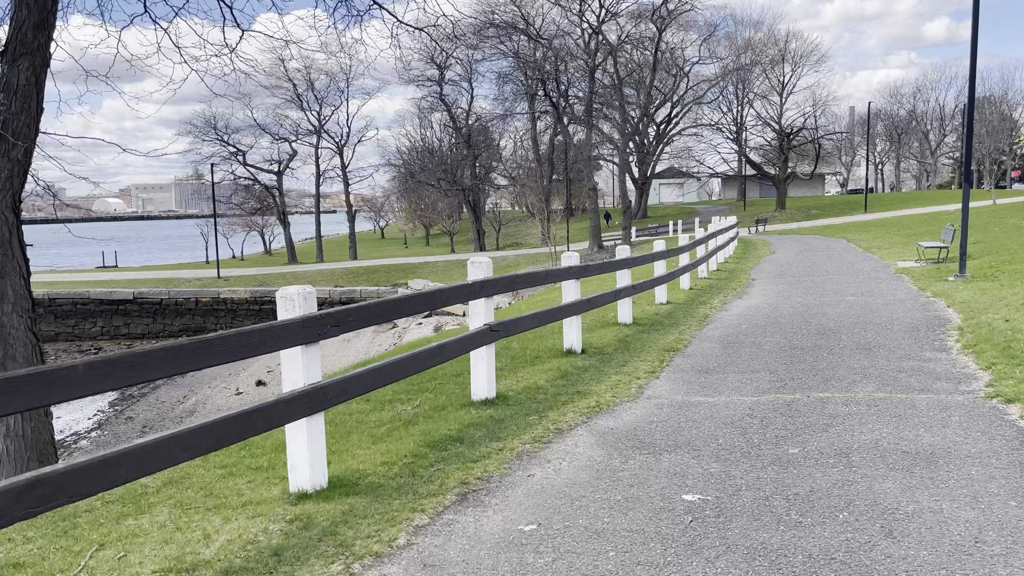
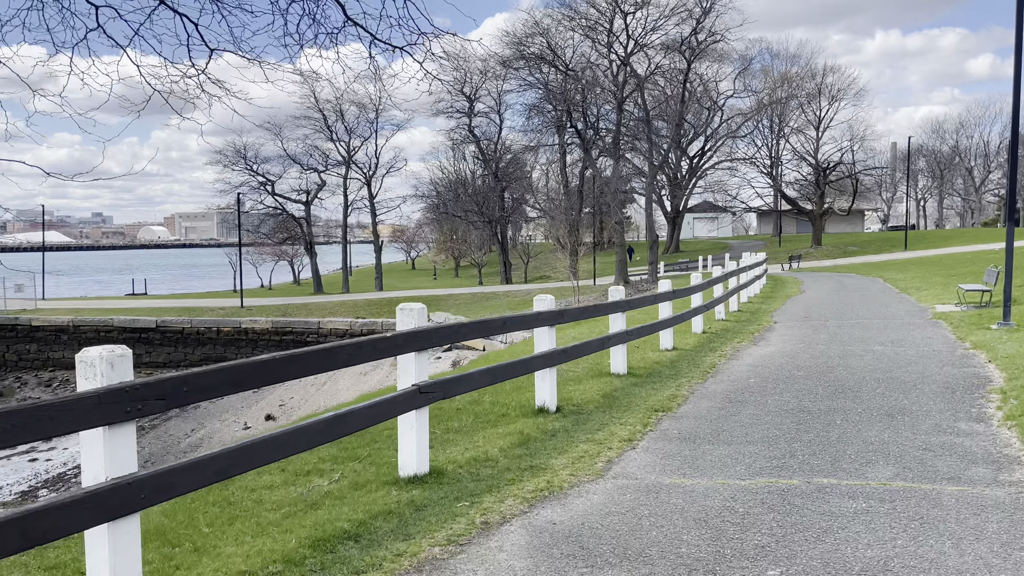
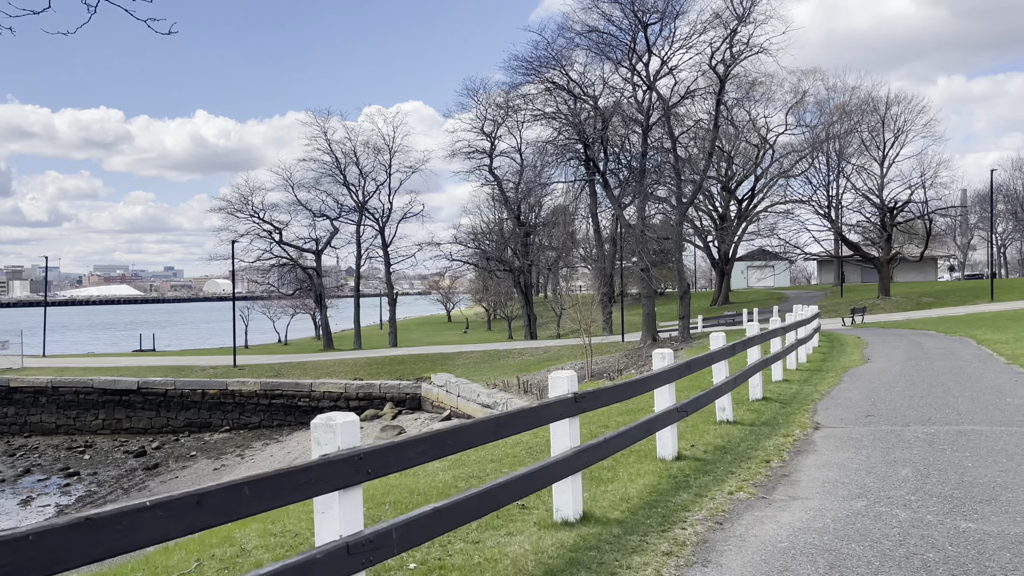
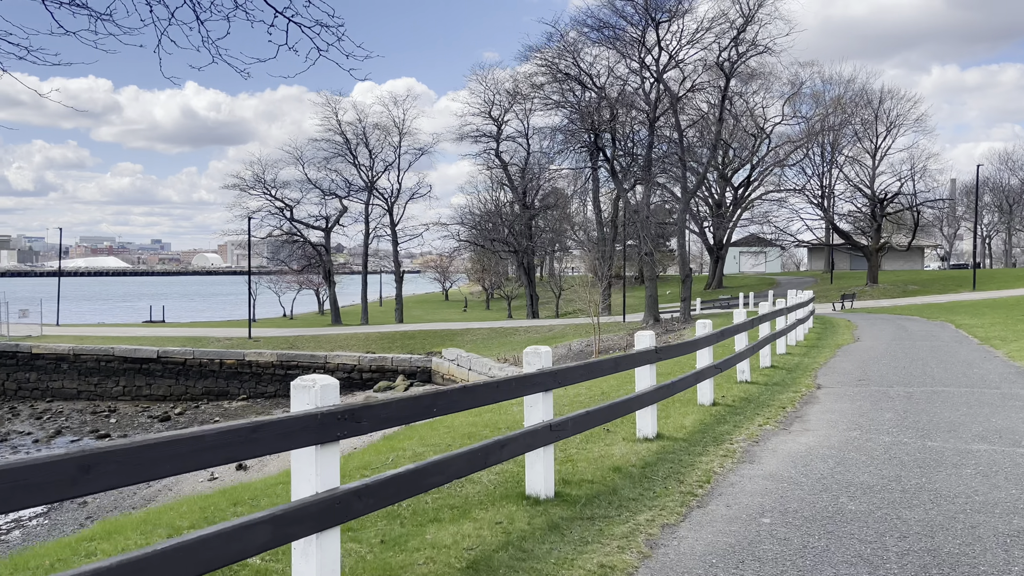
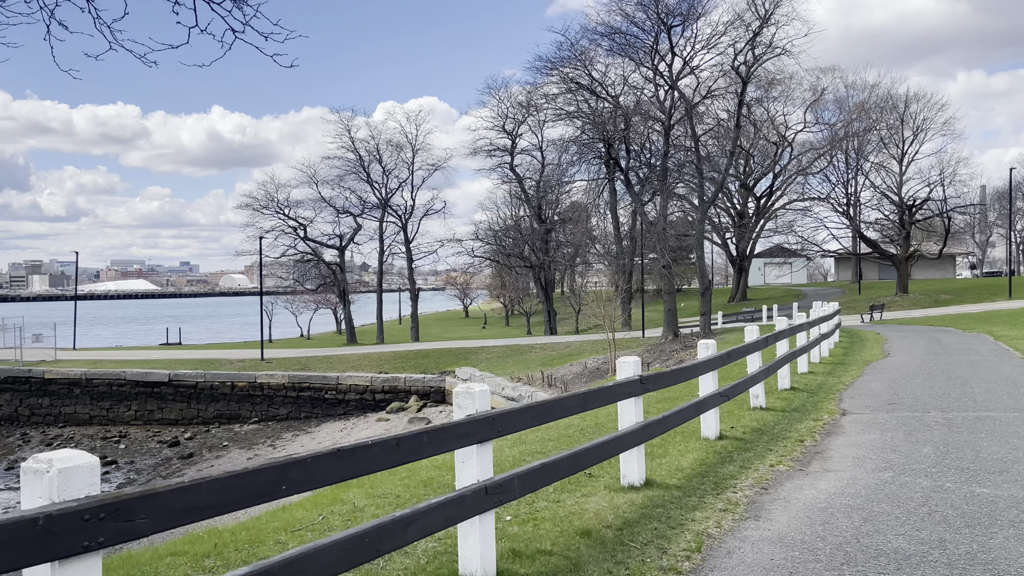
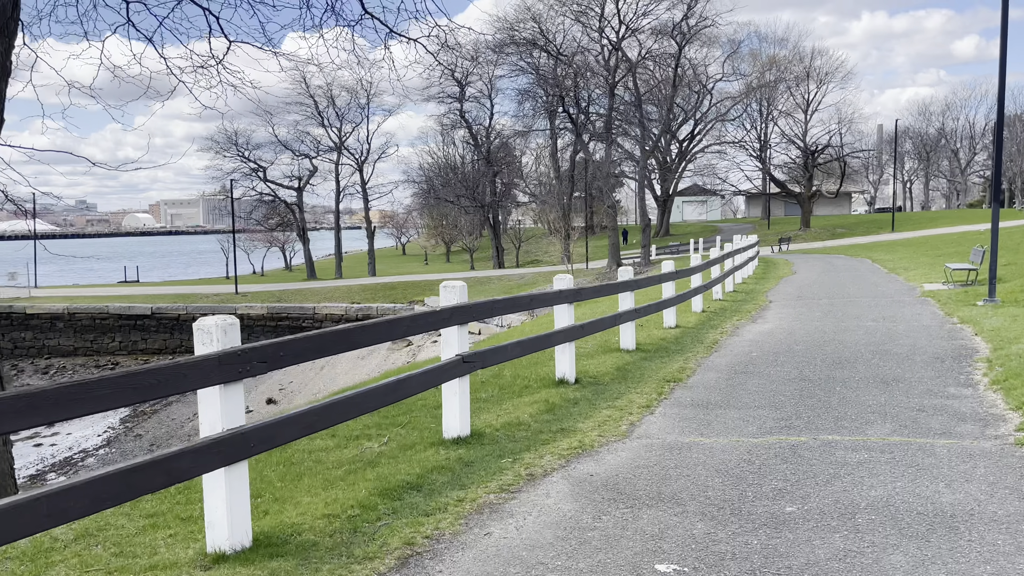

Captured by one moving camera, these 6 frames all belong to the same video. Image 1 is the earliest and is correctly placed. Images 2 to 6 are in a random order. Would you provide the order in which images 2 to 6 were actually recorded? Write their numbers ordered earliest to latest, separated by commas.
6, 2, 4, 5, 3
